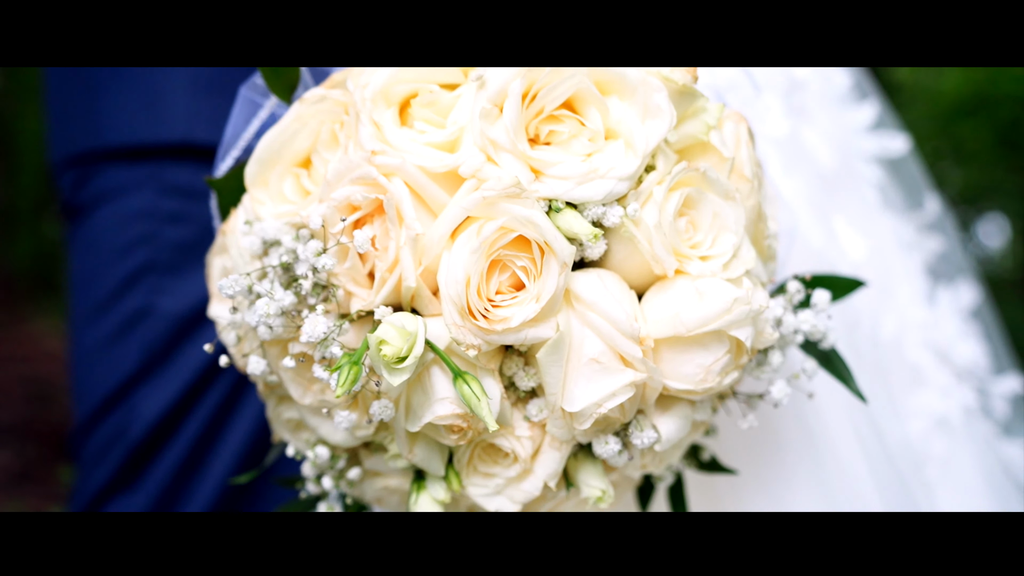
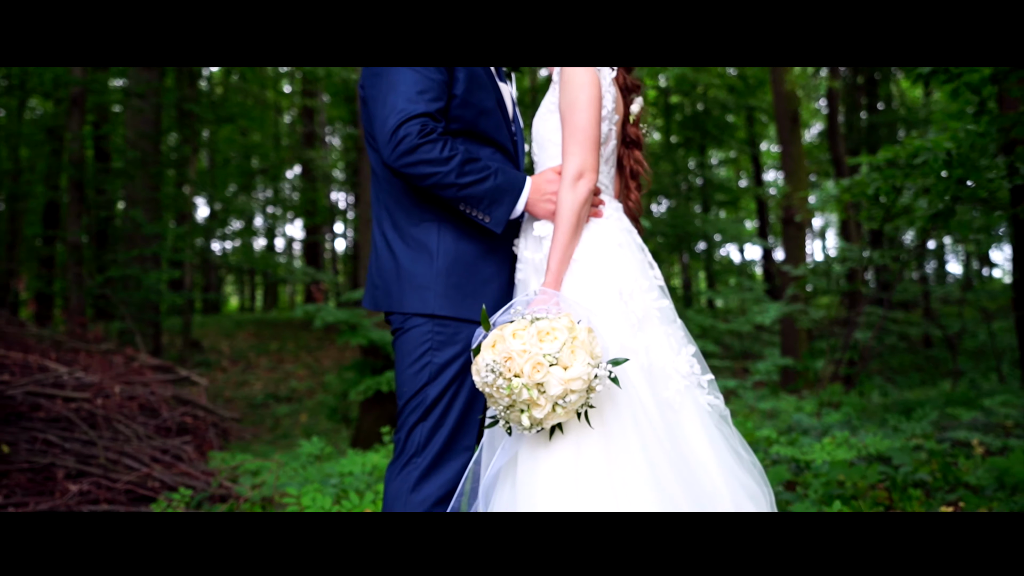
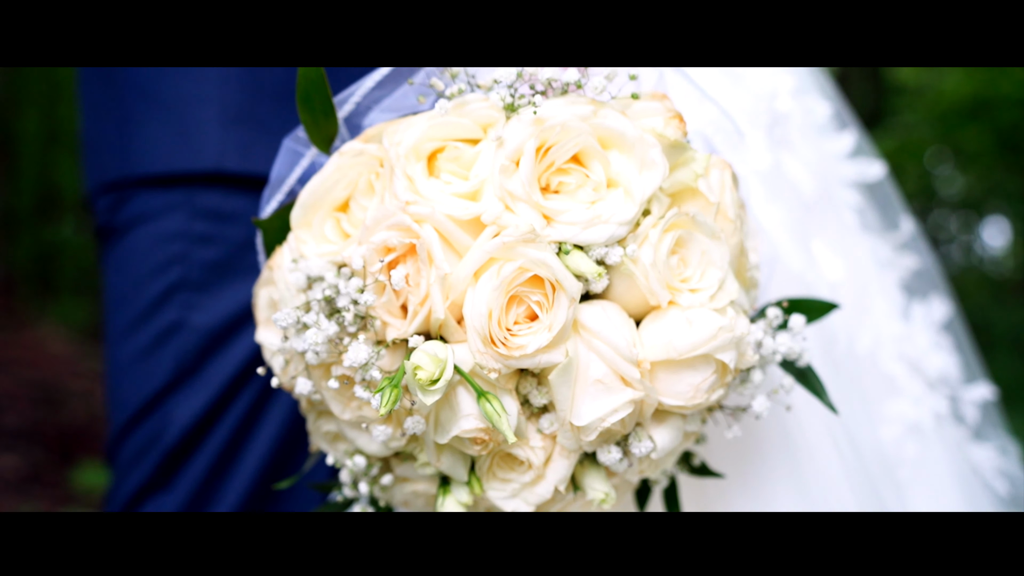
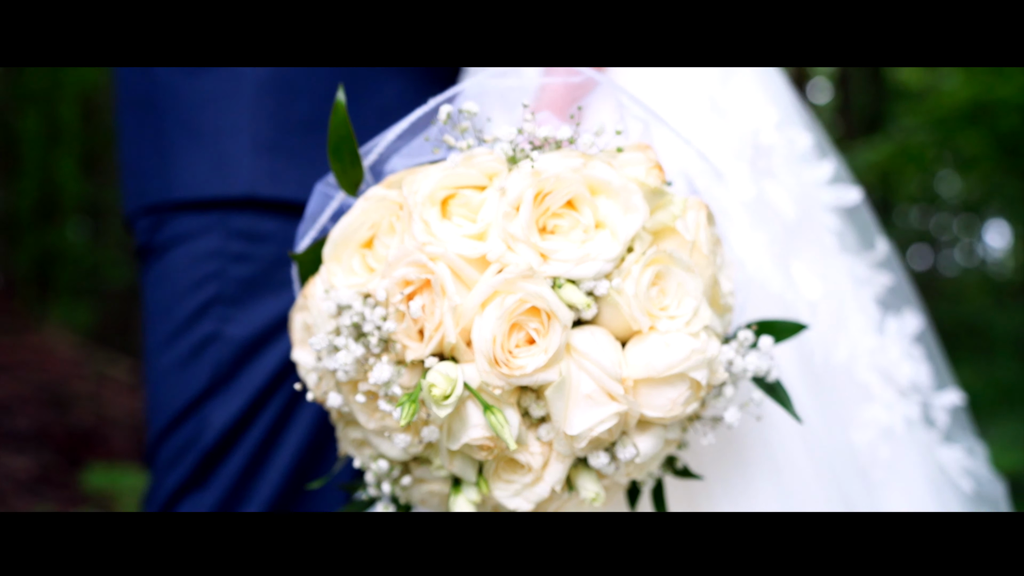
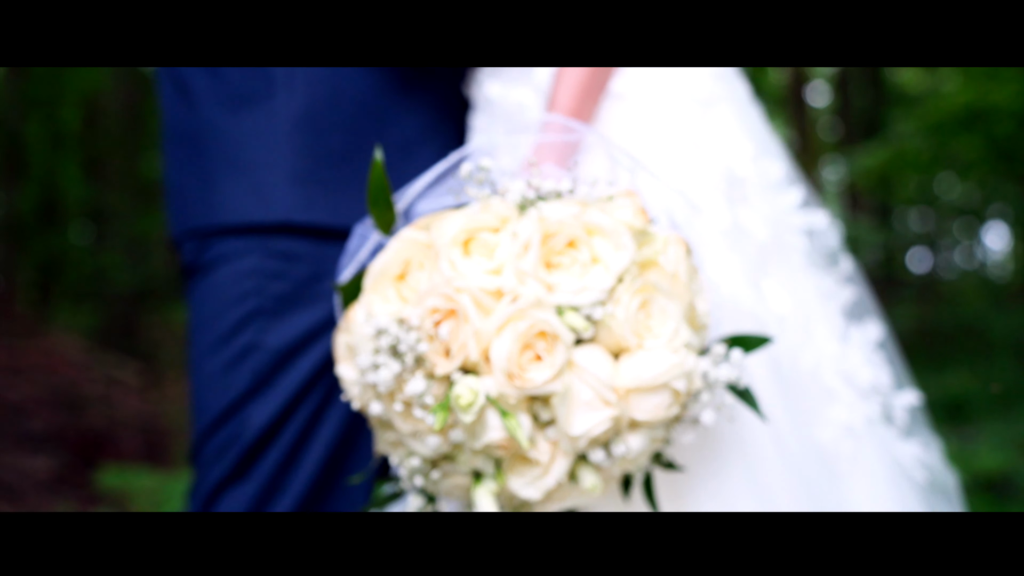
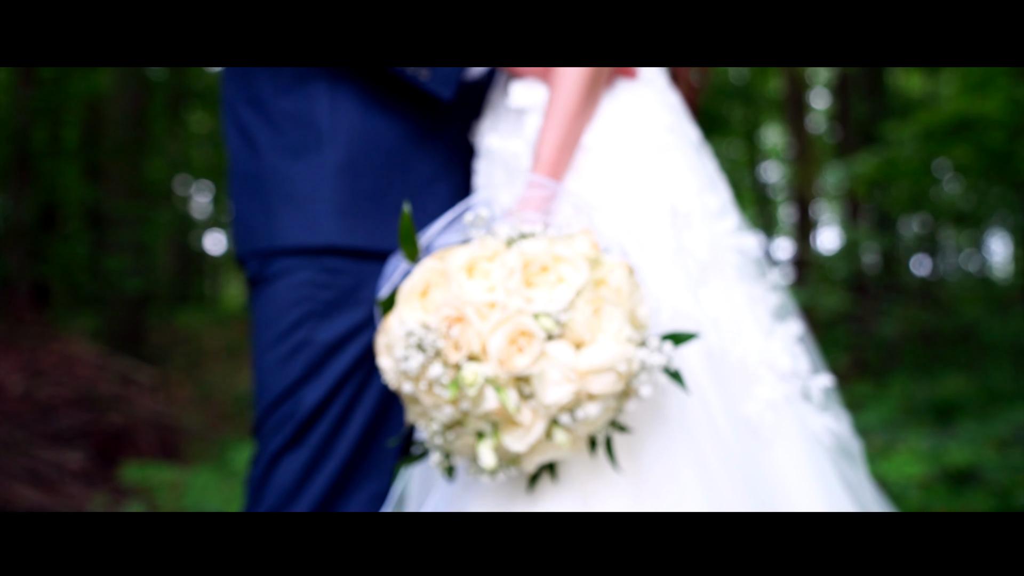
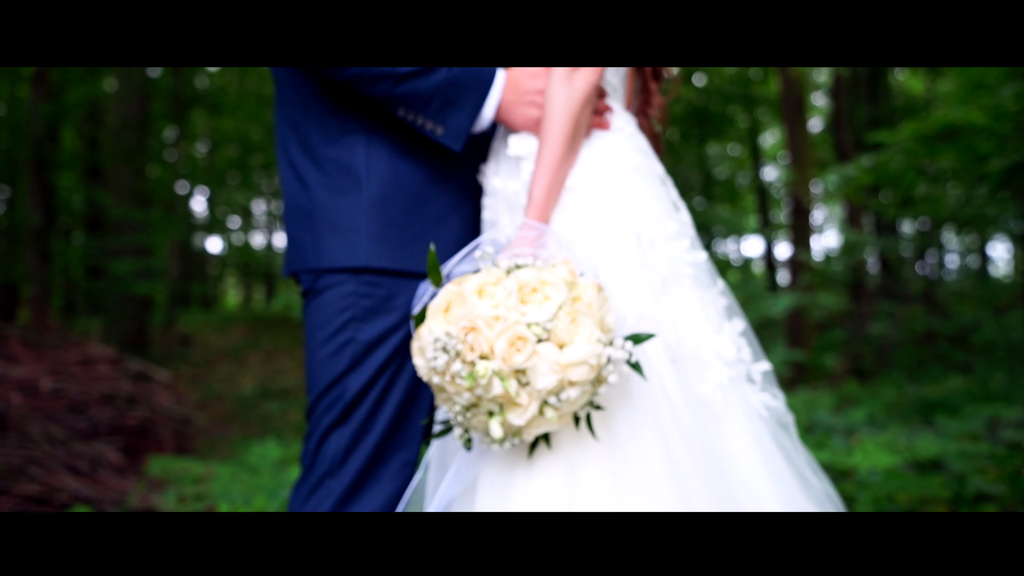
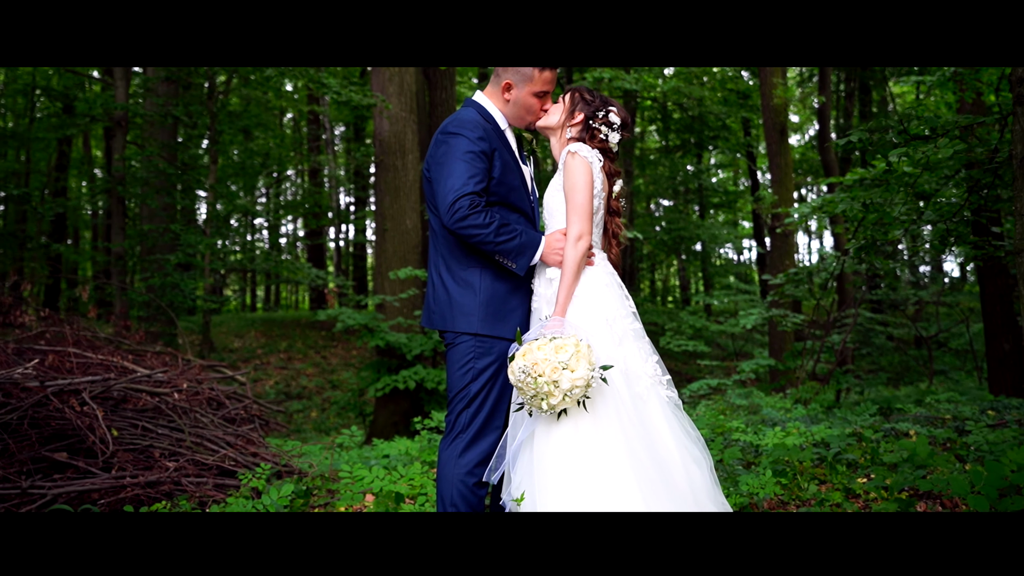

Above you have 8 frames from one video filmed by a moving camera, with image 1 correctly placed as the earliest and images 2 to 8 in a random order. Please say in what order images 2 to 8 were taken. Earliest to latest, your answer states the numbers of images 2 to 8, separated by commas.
3, 4, 5, 6, 7, 2, 8
